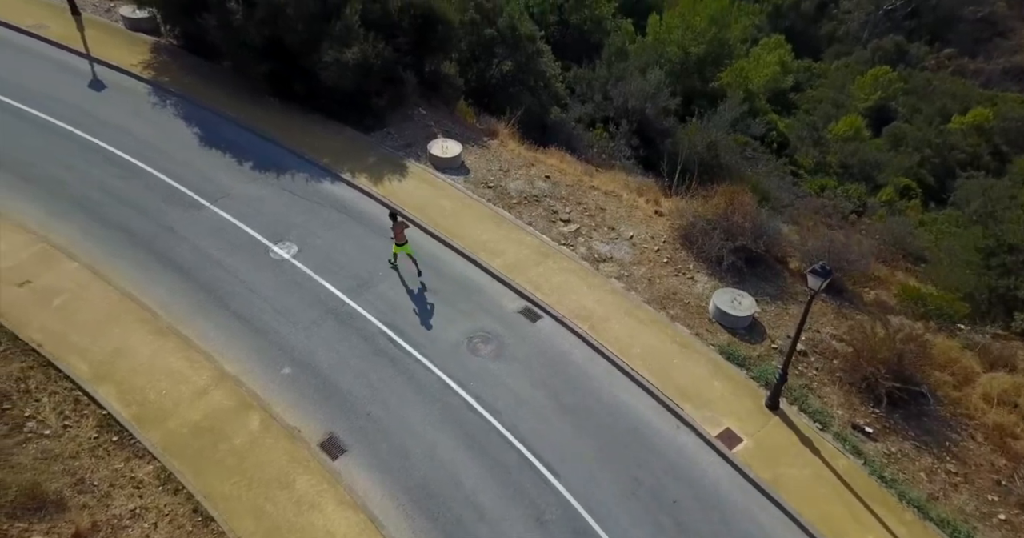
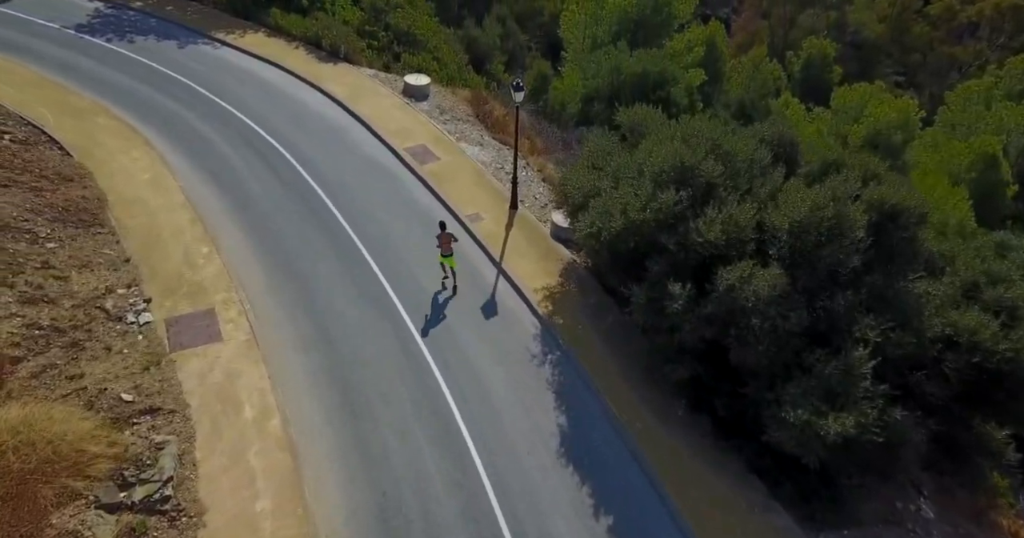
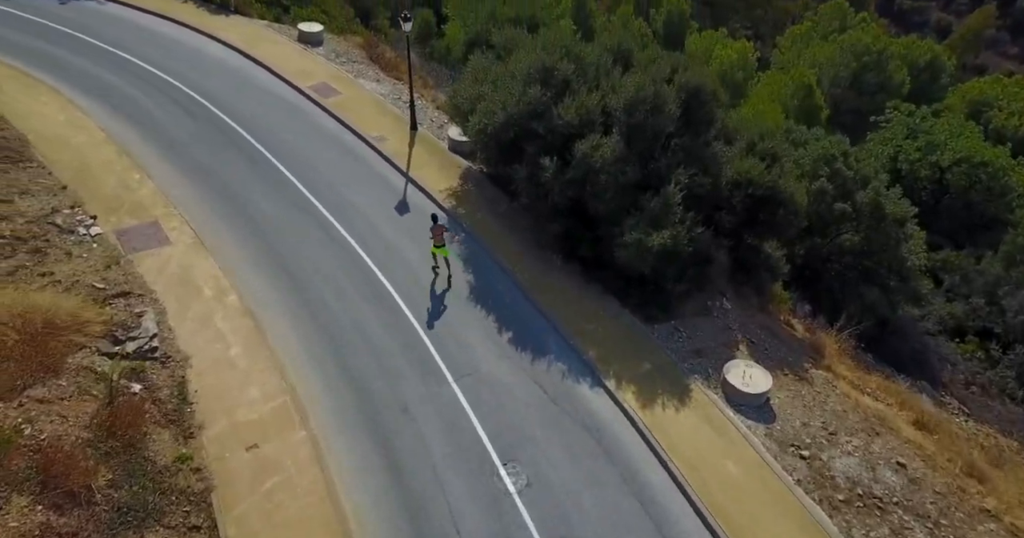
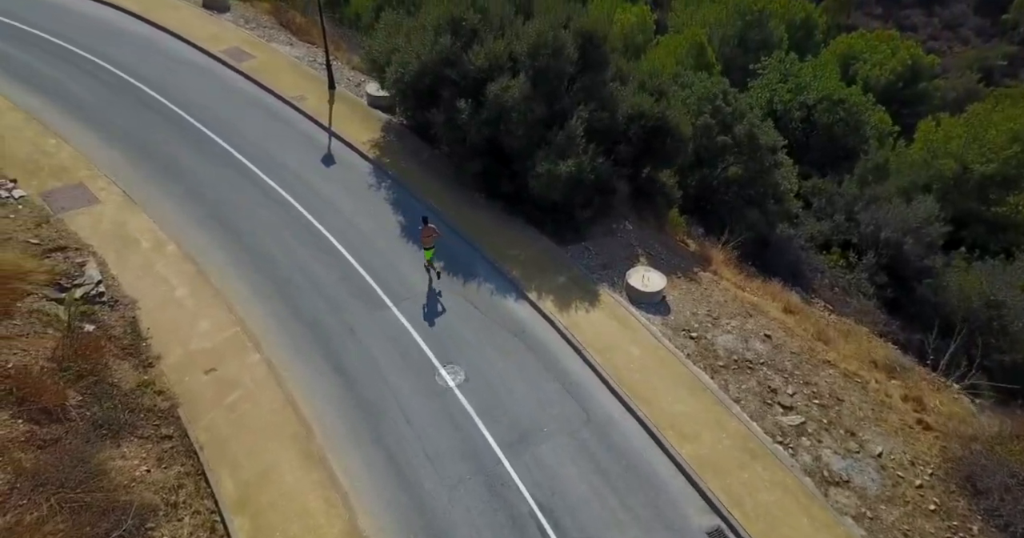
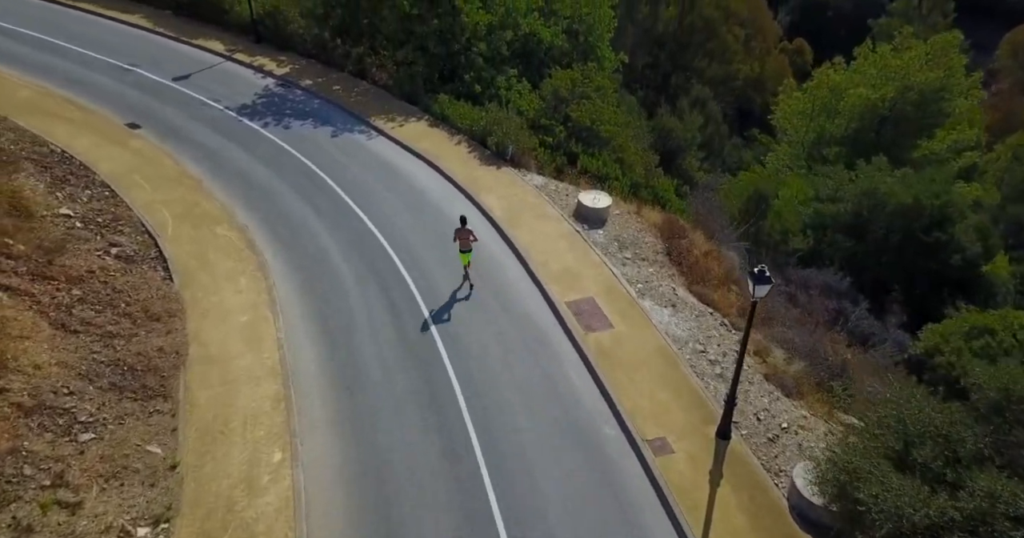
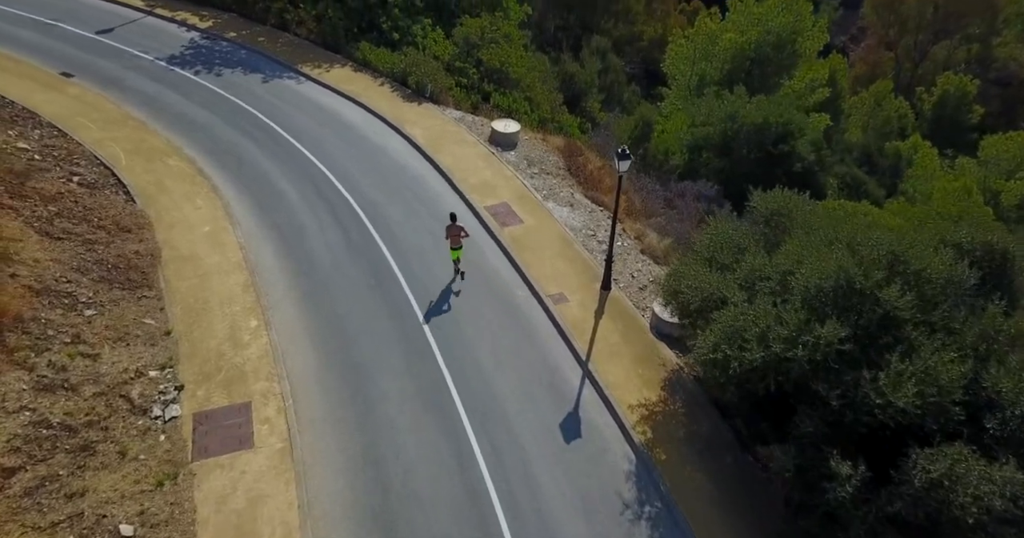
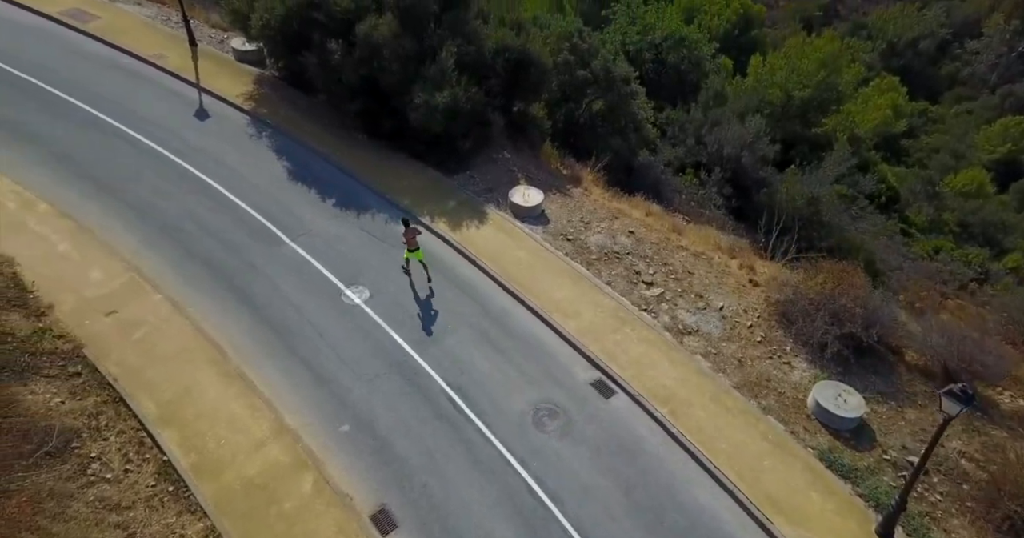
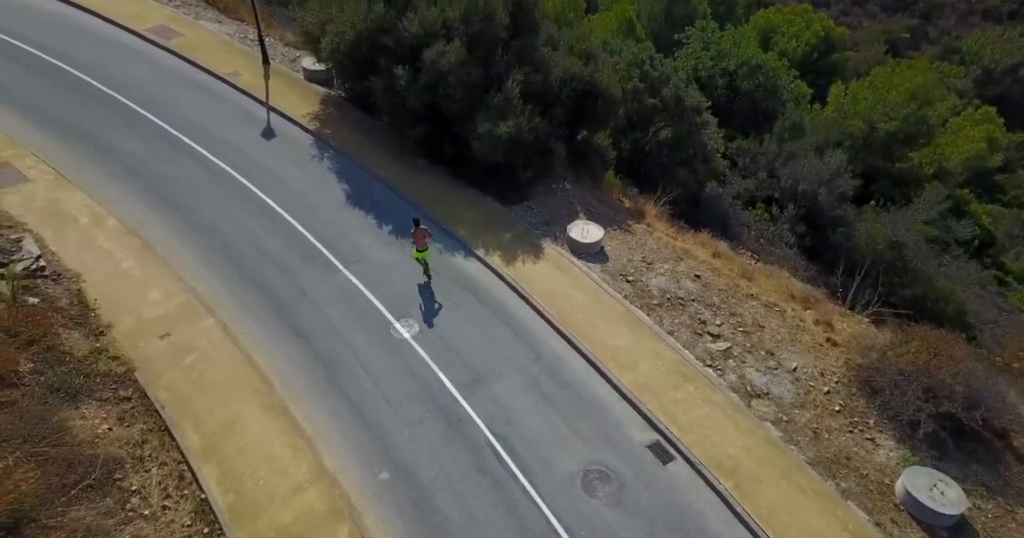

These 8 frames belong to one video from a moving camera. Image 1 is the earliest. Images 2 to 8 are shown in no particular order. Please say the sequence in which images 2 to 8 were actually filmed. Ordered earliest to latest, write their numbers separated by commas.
7, 8, 4, 3, 2, 6, 5
